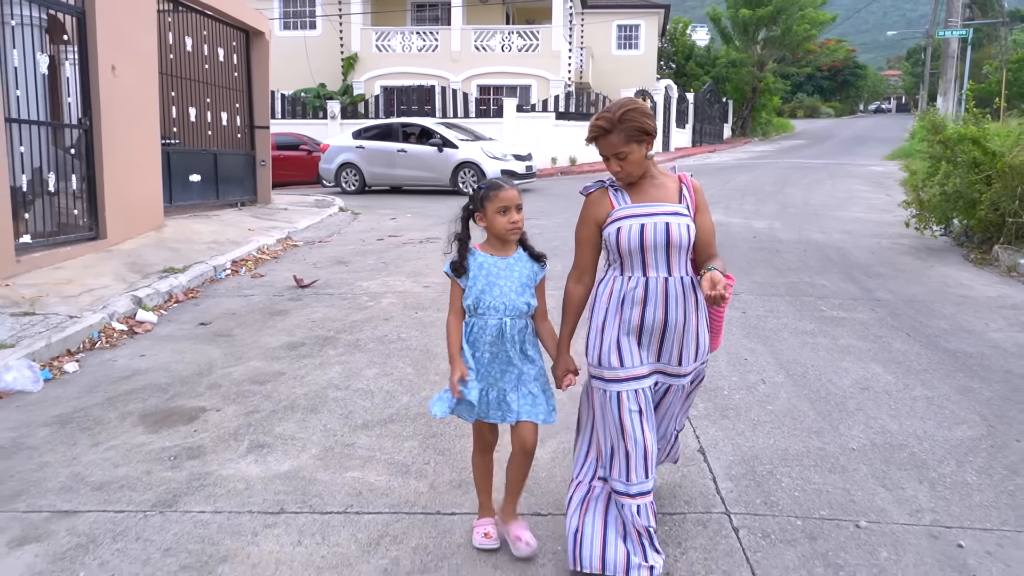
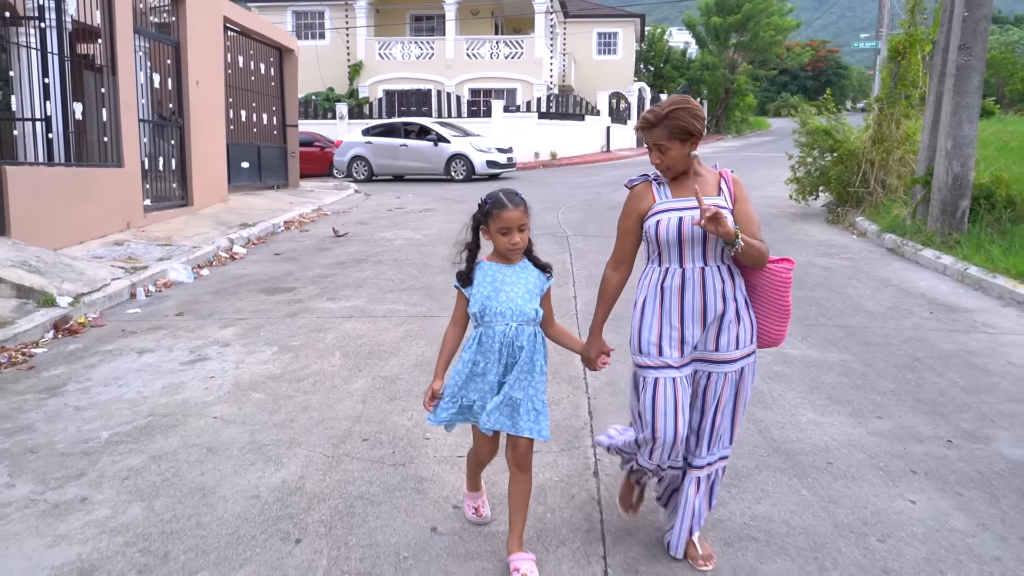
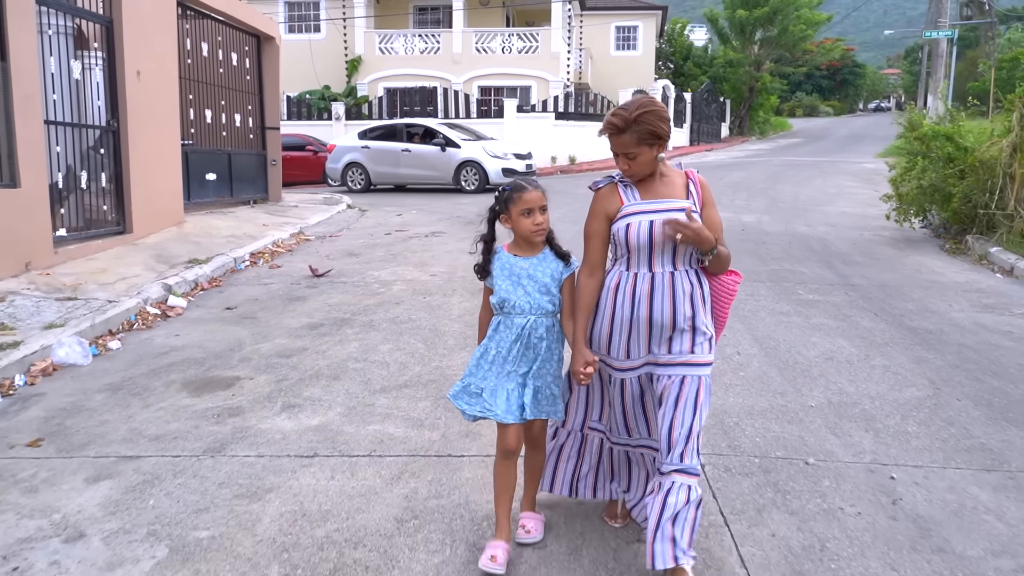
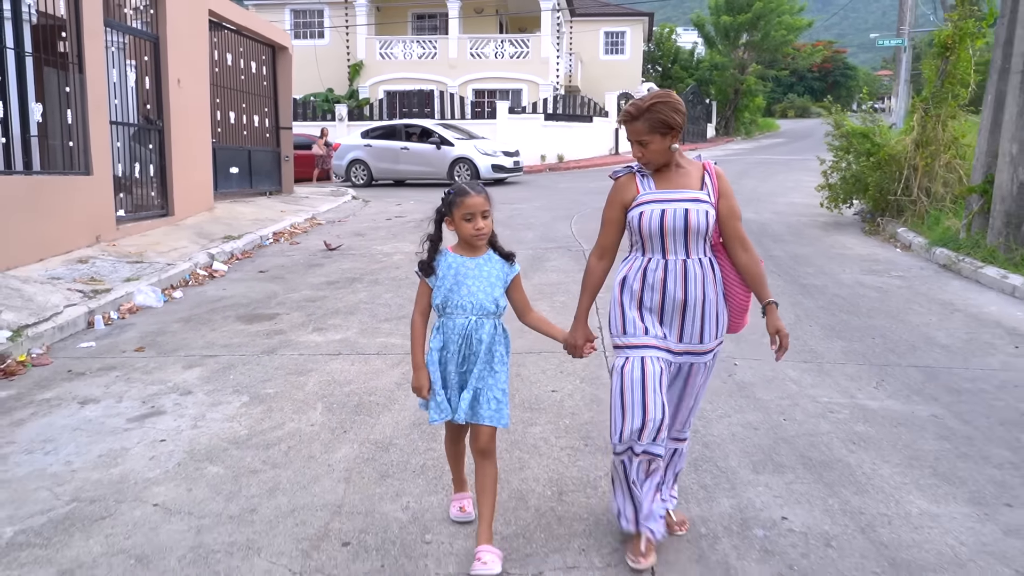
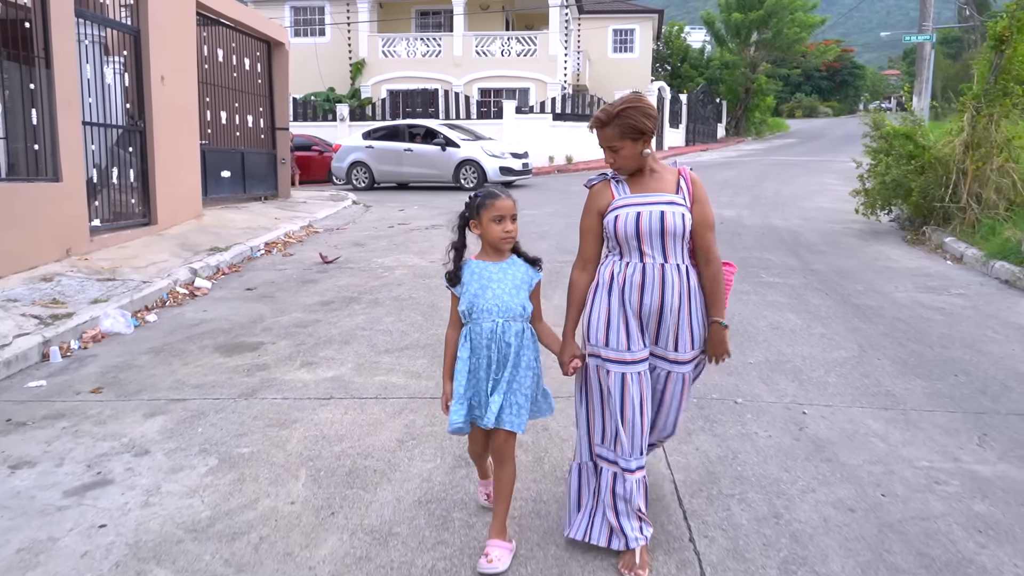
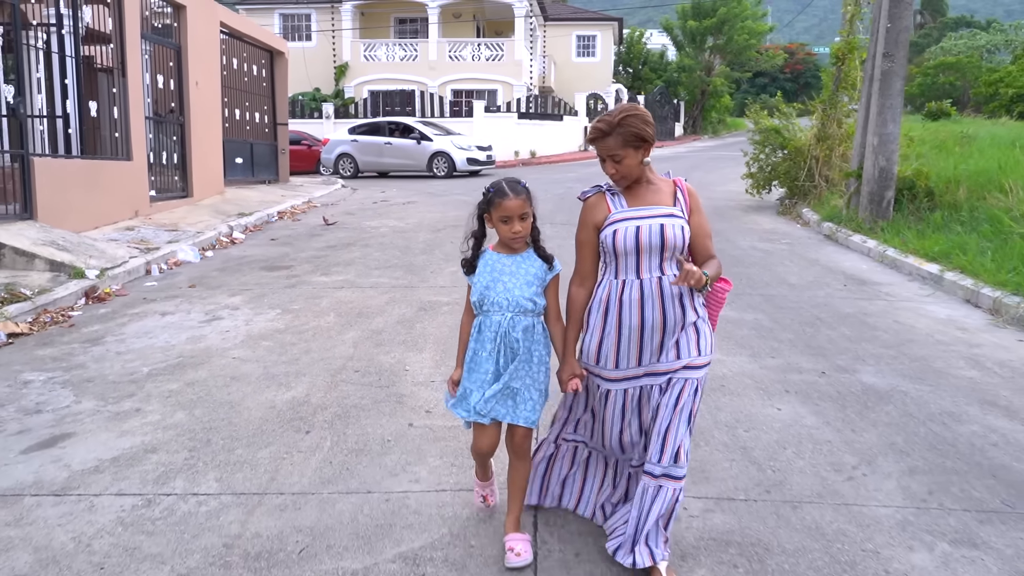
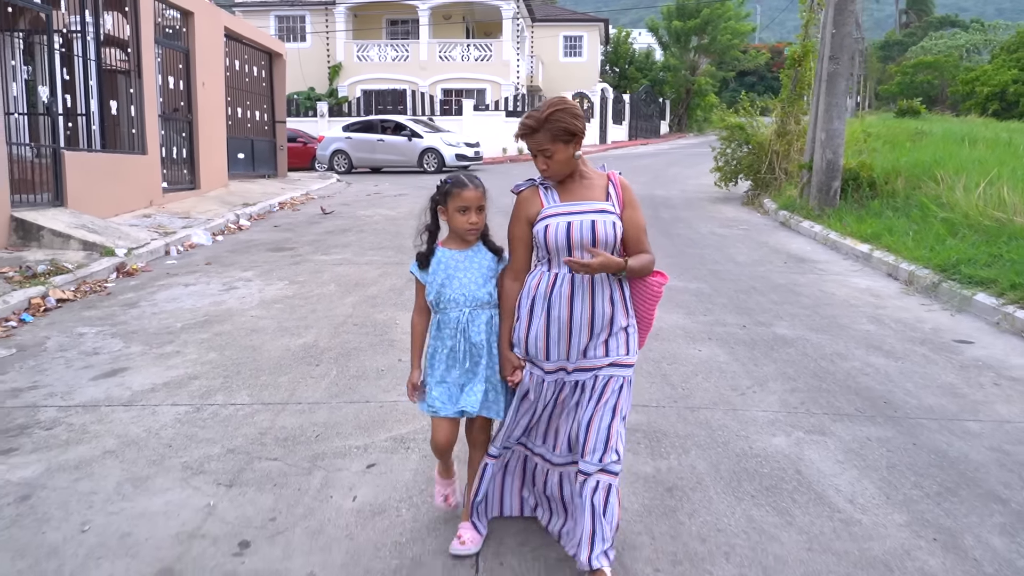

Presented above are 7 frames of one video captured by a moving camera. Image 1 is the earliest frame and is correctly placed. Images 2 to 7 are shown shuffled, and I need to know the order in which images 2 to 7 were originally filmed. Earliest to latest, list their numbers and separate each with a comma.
3, 5, 4, 2, 6, 7
